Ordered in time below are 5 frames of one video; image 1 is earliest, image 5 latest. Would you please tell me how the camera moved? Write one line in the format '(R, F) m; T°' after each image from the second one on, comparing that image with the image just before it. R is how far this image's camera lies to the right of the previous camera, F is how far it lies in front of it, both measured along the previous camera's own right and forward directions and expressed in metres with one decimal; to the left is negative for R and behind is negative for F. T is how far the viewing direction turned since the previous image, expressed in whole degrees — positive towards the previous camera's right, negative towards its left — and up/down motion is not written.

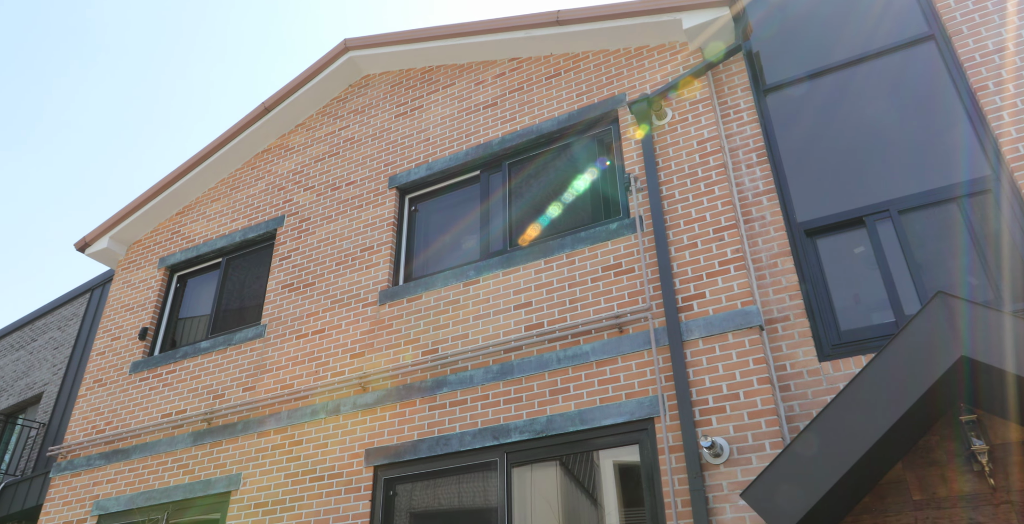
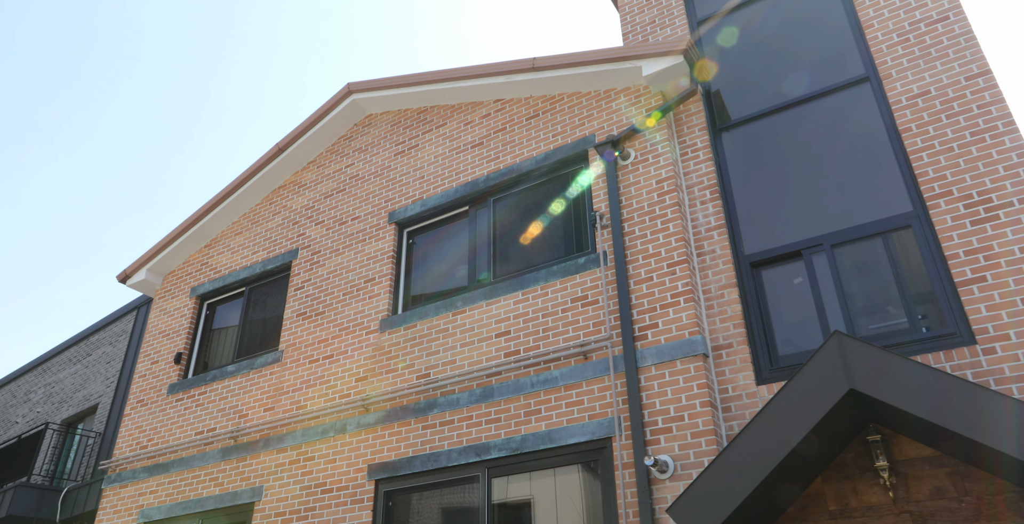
(+0.6, -0.7) m; -3°
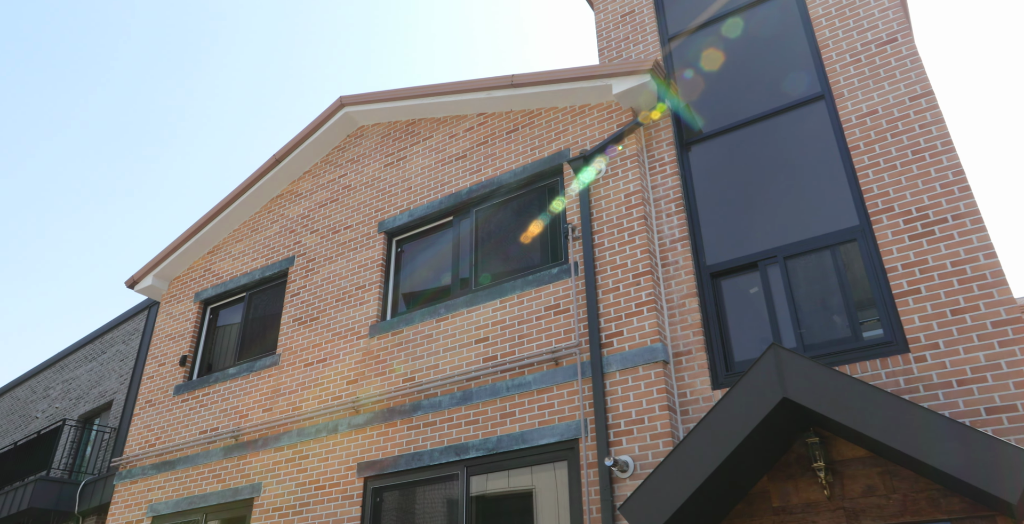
(+0.4, -0.4) m; -1°
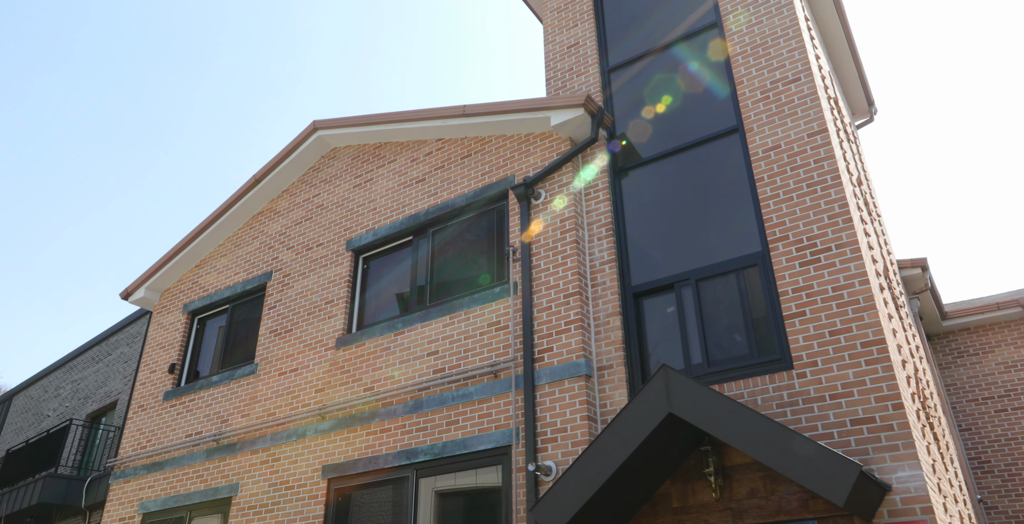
(+0.7, -0.7) m; -1°
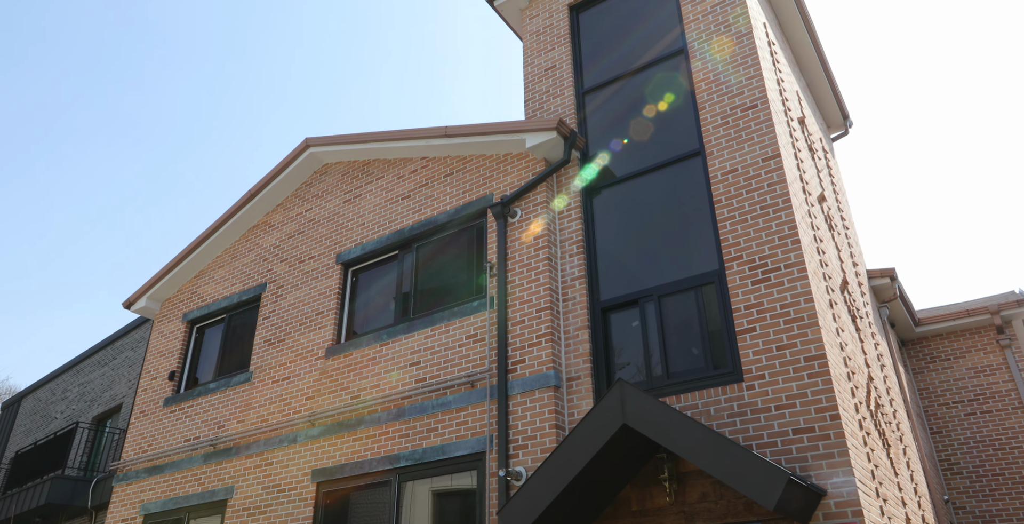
(+0.3, -0.5) m; 0°
